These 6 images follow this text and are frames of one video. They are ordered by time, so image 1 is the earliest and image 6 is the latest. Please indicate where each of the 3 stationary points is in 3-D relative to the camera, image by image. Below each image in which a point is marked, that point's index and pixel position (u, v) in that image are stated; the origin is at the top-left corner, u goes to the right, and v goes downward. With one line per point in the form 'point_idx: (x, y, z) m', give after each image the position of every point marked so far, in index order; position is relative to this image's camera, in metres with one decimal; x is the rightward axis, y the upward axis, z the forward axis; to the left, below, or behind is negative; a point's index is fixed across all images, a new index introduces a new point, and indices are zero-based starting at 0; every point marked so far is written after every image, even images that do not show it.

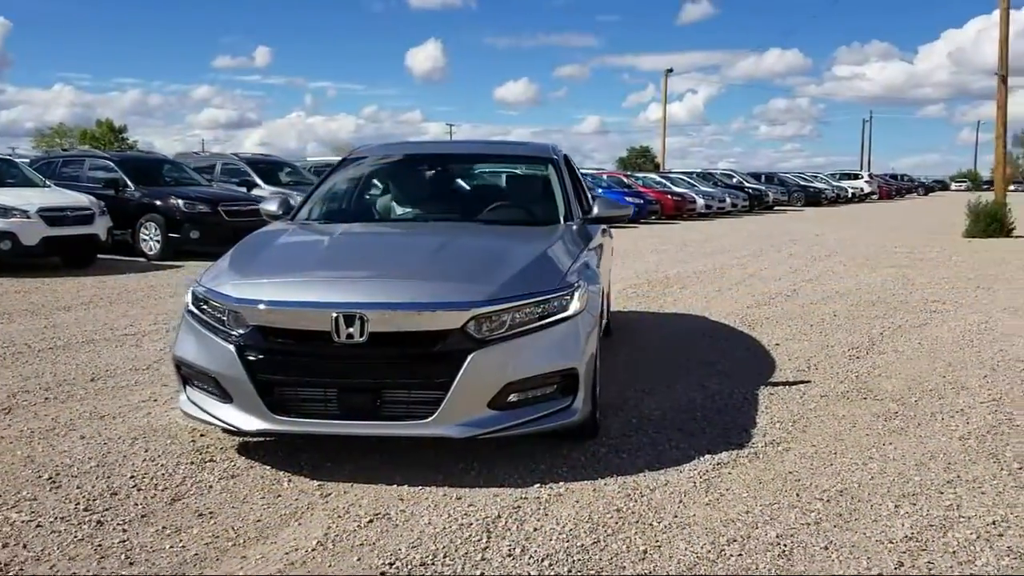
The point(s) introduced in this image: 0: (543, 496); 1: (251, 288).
0: (+0.1, -0.9, +4.0) m
1: (-1.1, 0.0, +4.2) m
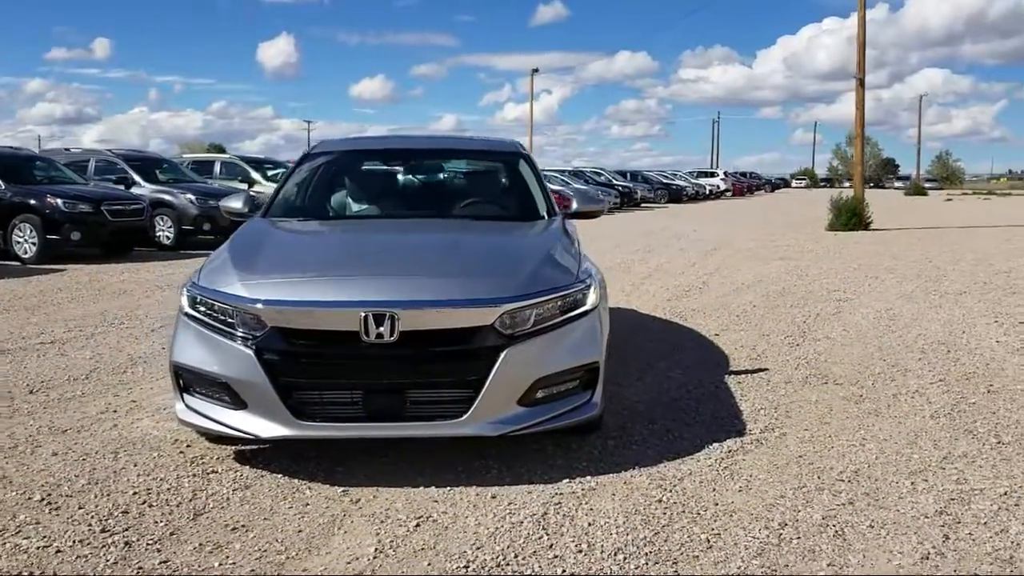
0: (+0.3, -0.8, +3.9) m
1: (-1.0, 0.0, +4.0) m
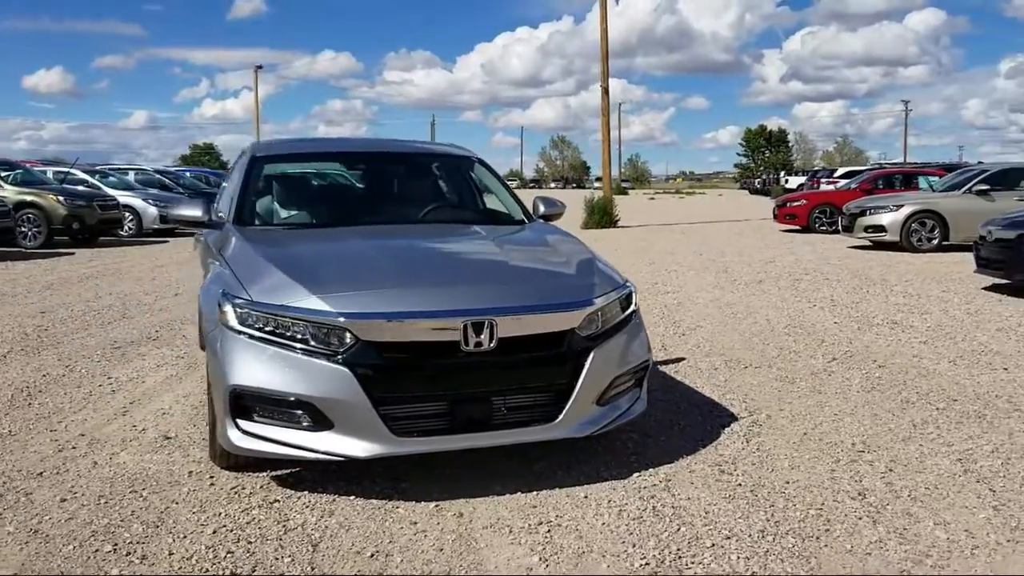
0: (+0.6, -0.8, +4.1) m
1: (-0.7, -0.1, +3.8) m
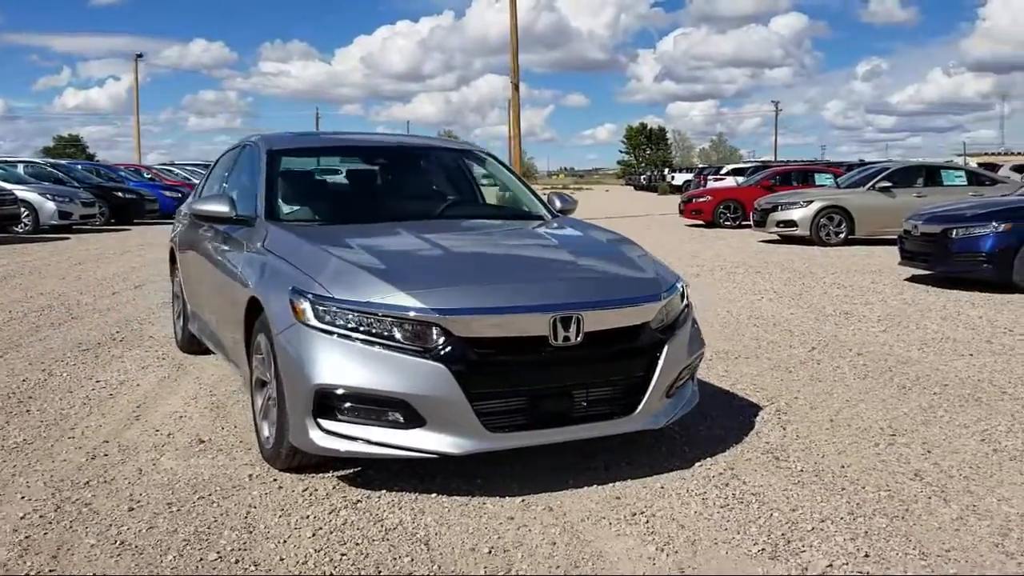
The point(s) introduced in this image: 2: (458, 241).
0: (+0.9, -0.8, +4.2) m
1: (-0.3, 0.0, +3.7) m
2: (-0.3, +0.2, +4.5) m
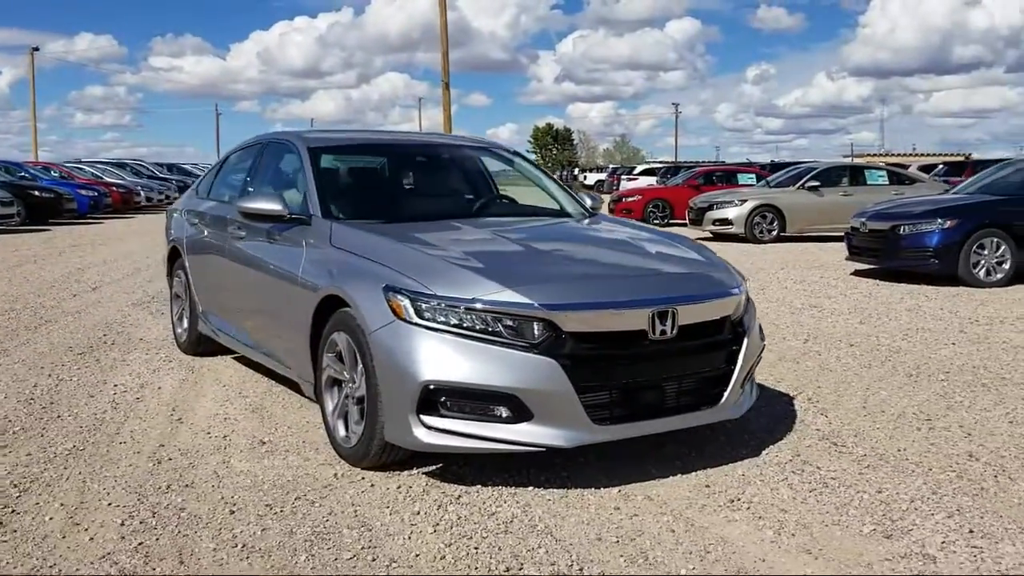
0: (+1.3, -0.8, +4.4) m
1: (+0.1, 0.0, +3.8) m
2: (0.0, +0.3, +4.6) m
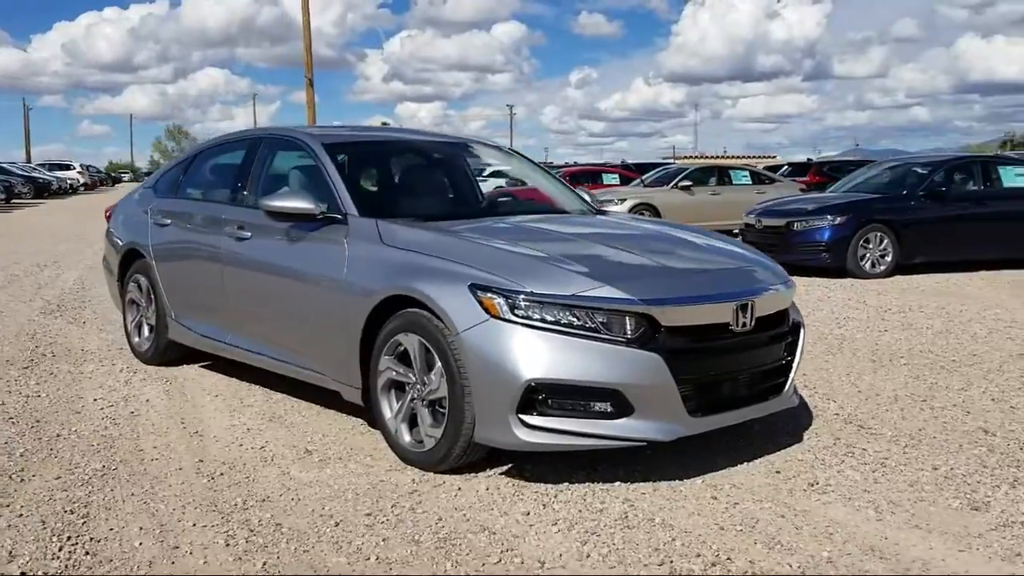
0: (+1.6, -0.7, +4.6) m
1: (+0.5, 0.0, +3.8) m
2: (+0.3, +0.3, +4.6) m
